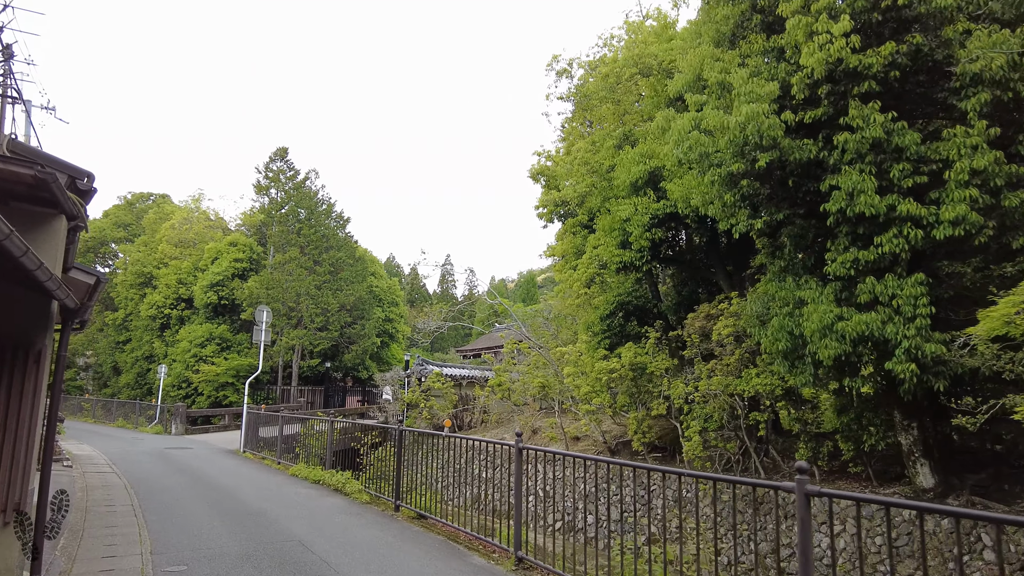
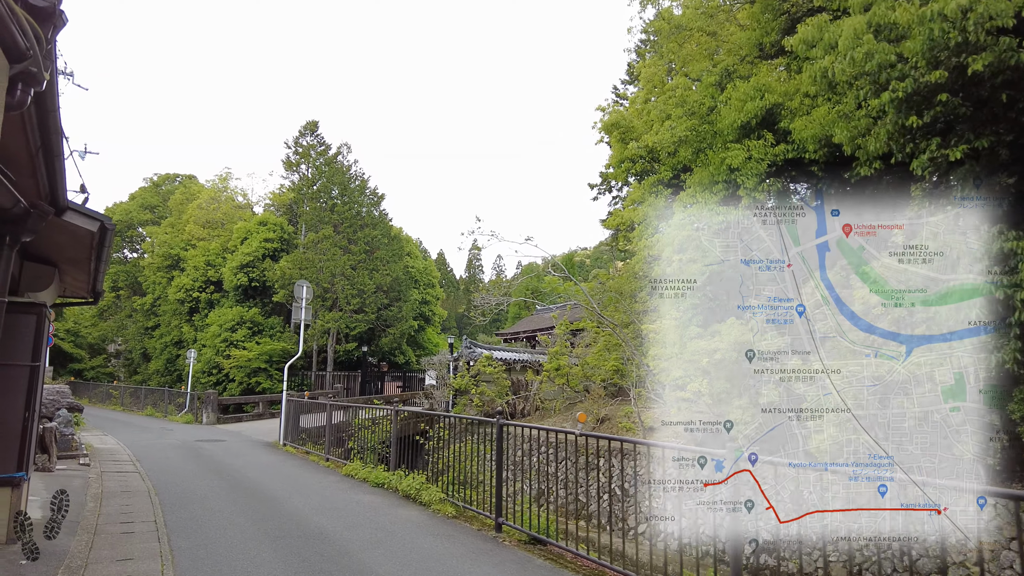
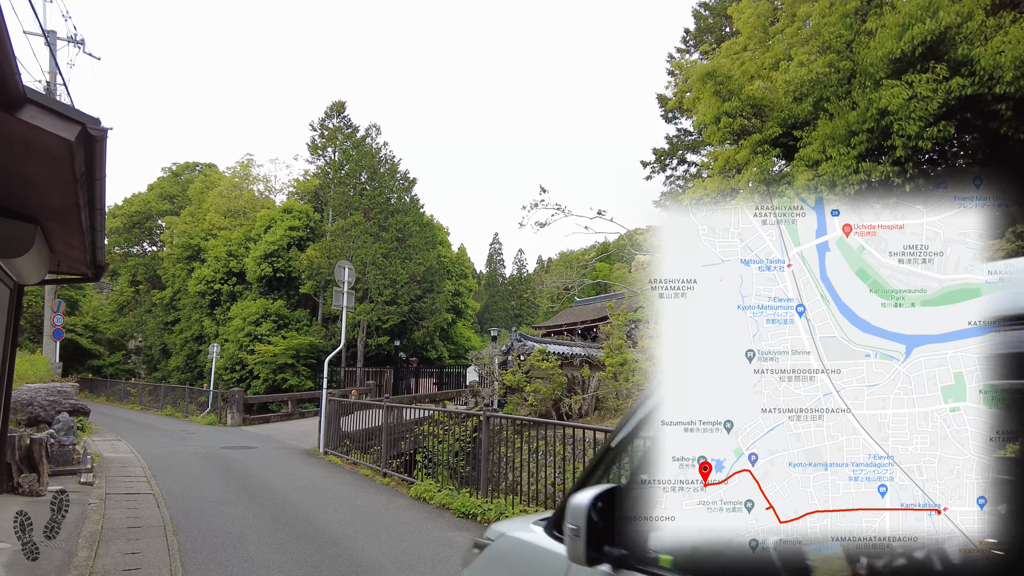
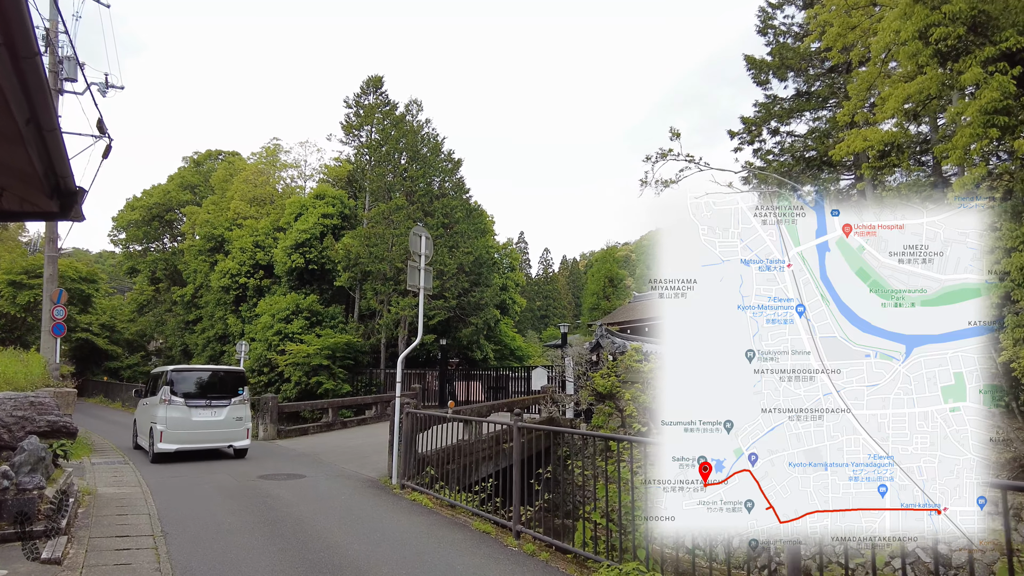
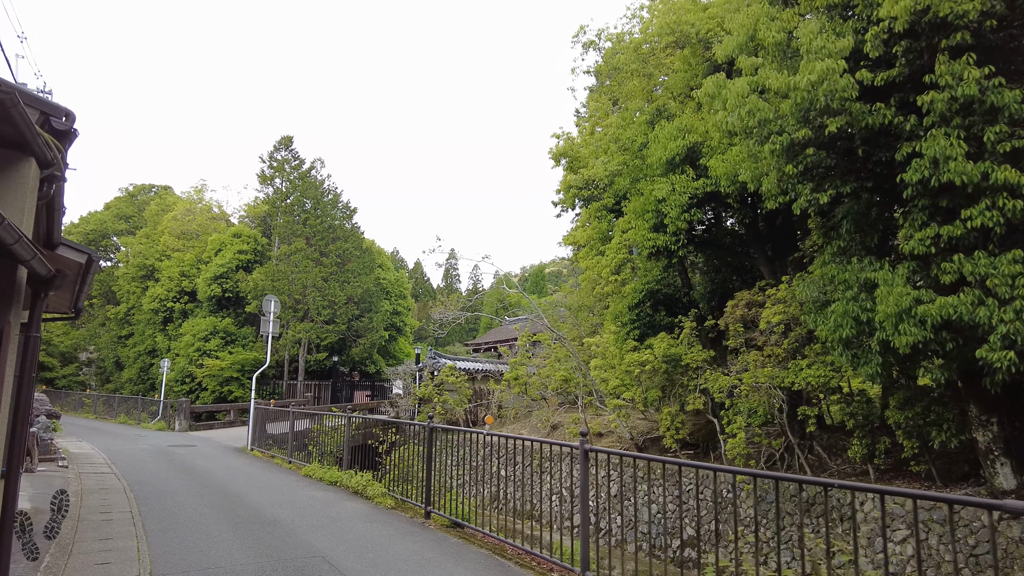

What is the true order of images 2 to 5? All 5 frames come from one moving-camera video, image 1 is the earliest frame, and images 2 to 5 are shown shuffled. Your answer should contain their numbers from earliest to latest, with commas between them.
5, 2, 3, 4
